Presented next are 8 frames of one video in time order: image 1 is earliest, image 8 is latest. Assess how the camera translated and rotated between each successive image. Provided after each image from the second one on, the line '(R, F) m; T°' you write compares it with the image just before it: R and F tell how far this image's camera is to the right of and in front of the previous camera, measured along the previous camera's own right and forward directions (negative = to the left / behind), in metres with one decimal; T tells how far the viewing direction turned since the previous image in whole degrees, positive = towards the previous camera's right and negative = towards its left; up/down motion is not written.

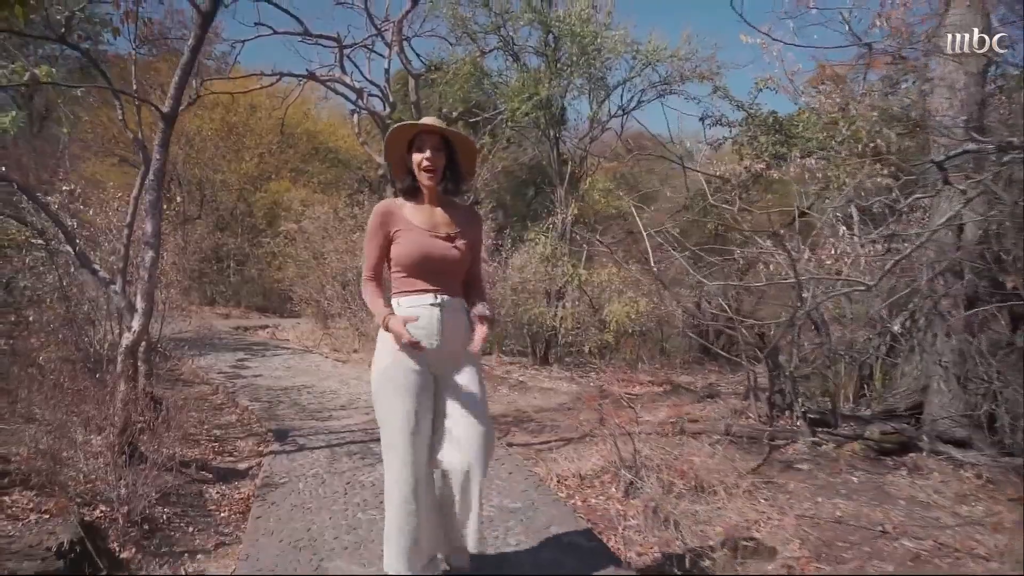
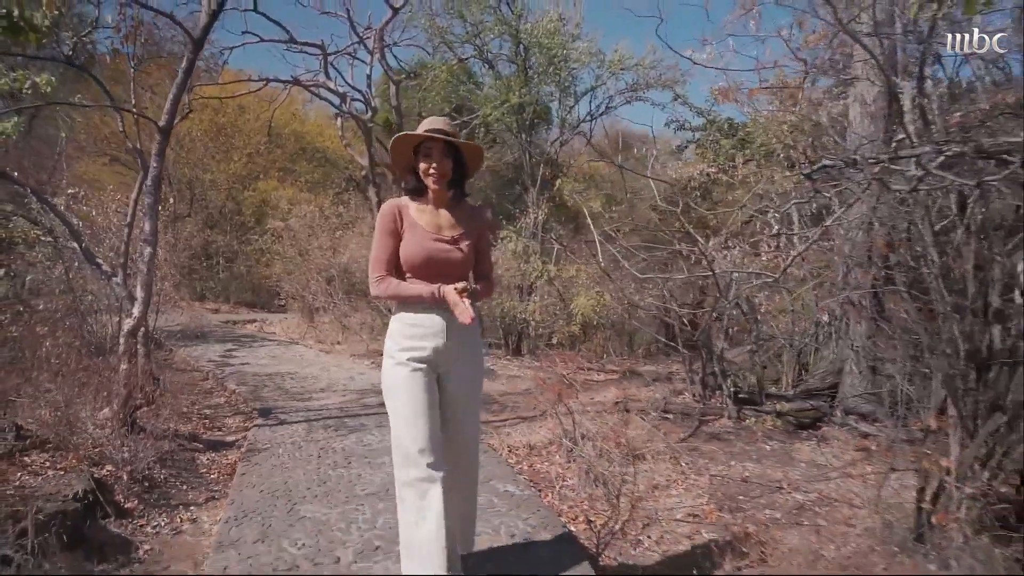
(+0.2, -0.6) m; +1°
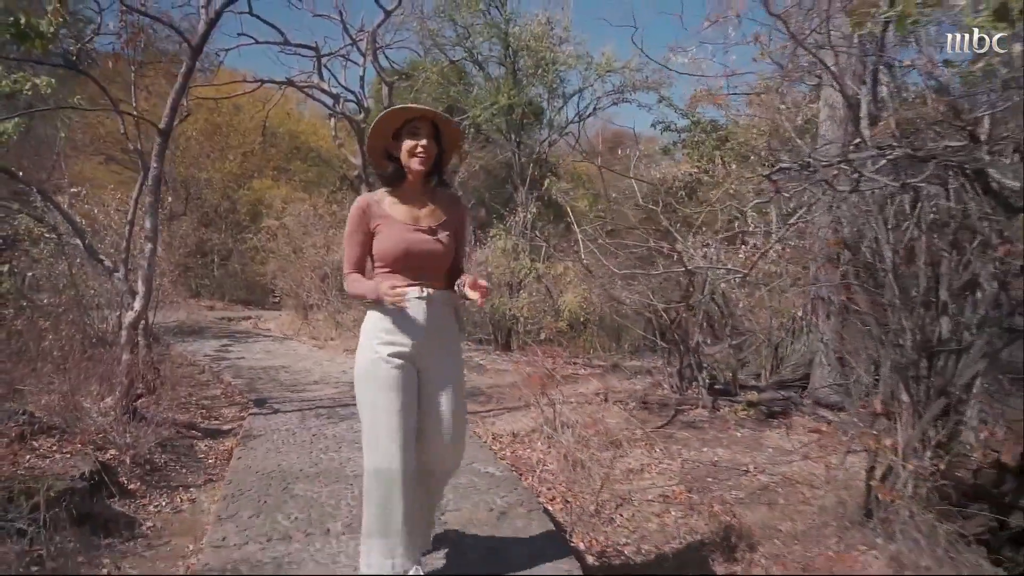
(+0.1, -0.2) m; 0°
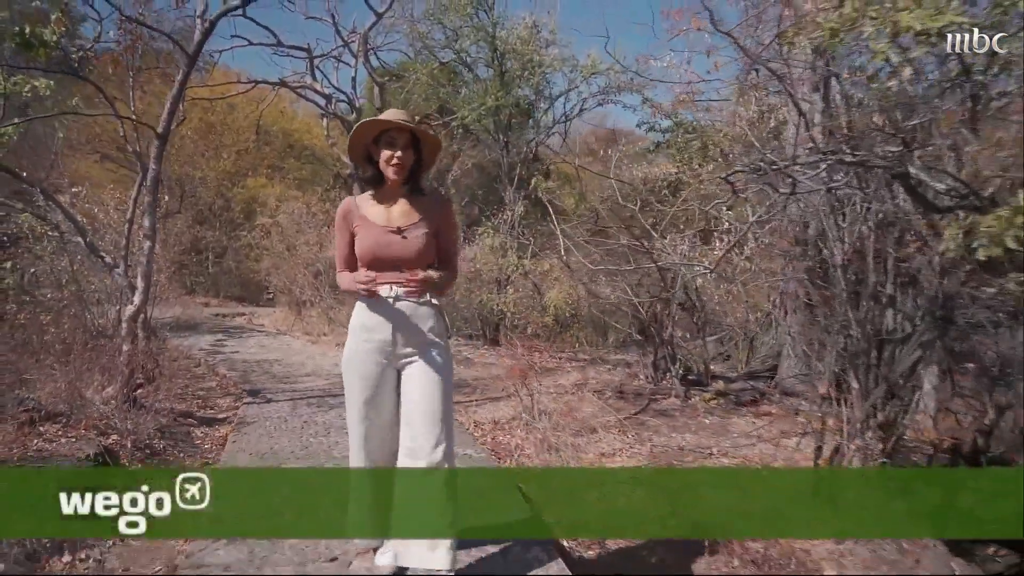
(+0.1, -0.3) m; 0°
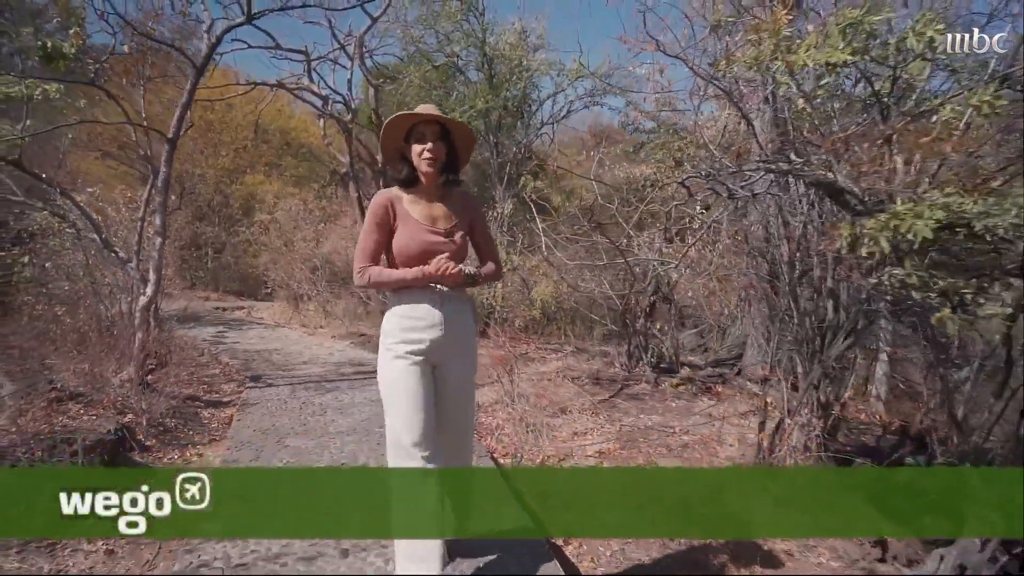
(+0.1, -0.4) m; 0°
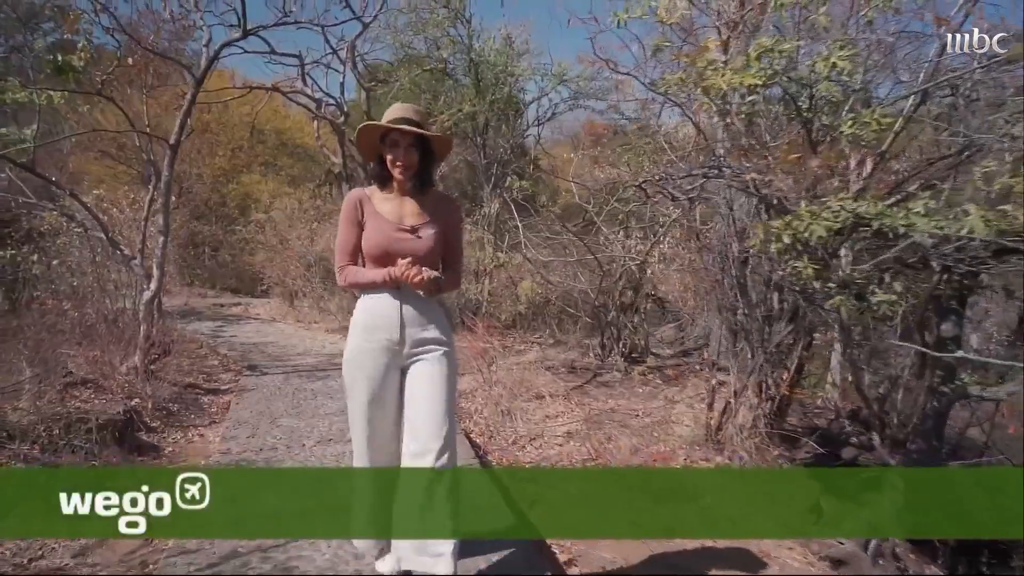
(+0.2, -0.4) m; 0°
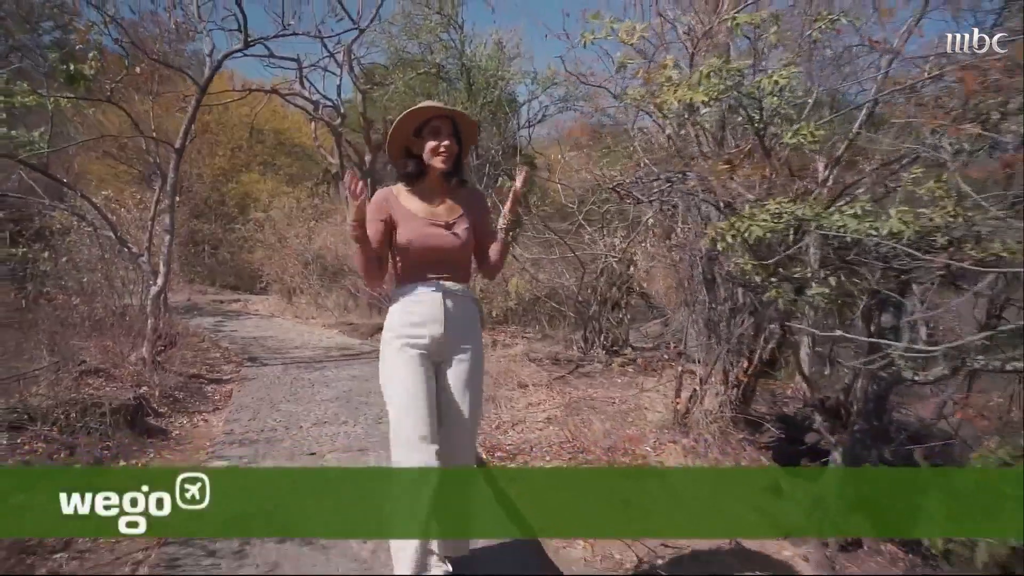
(+0.1, -0.4) m; 0°
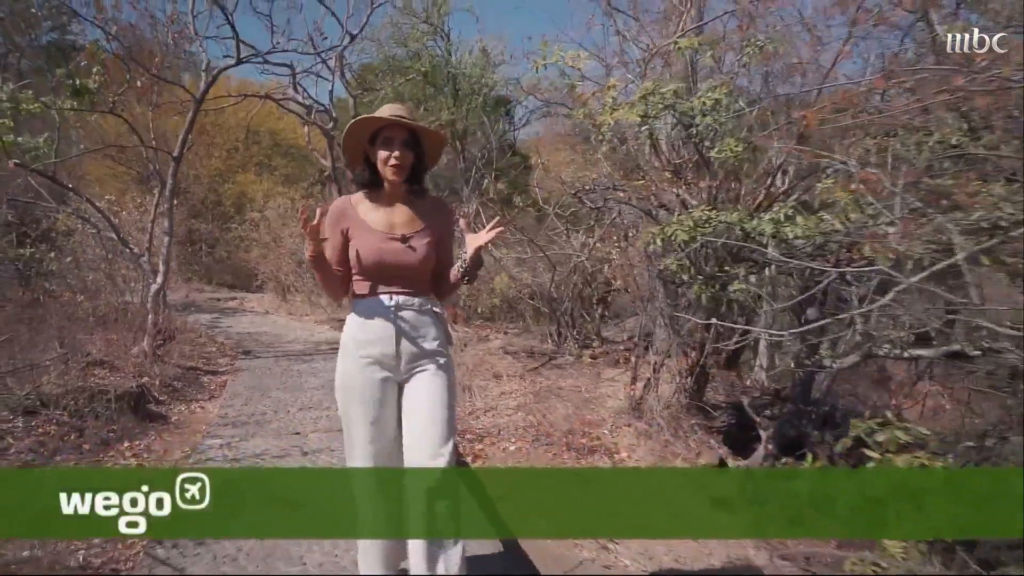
(+0.2, -0.5) m; 0°
